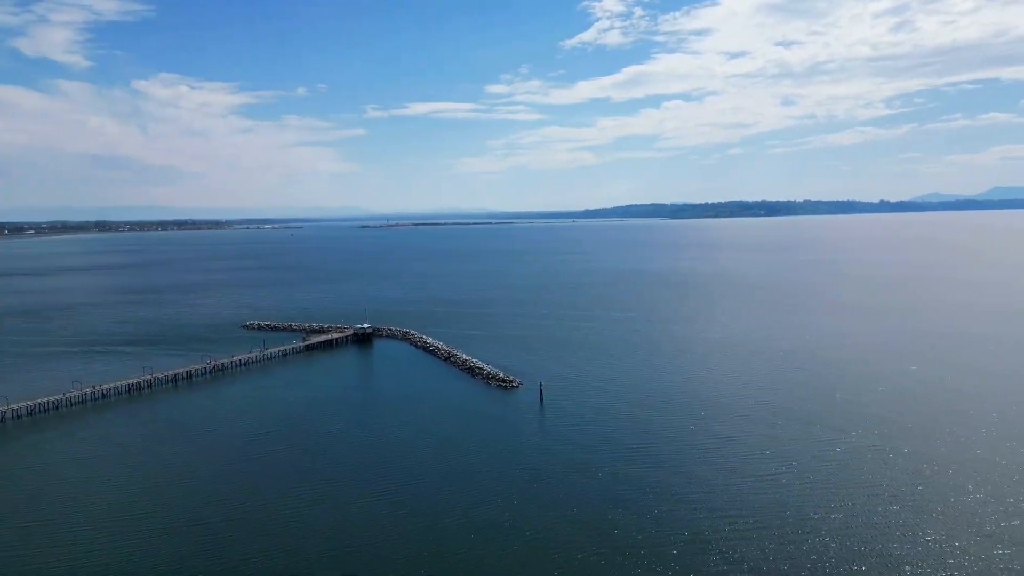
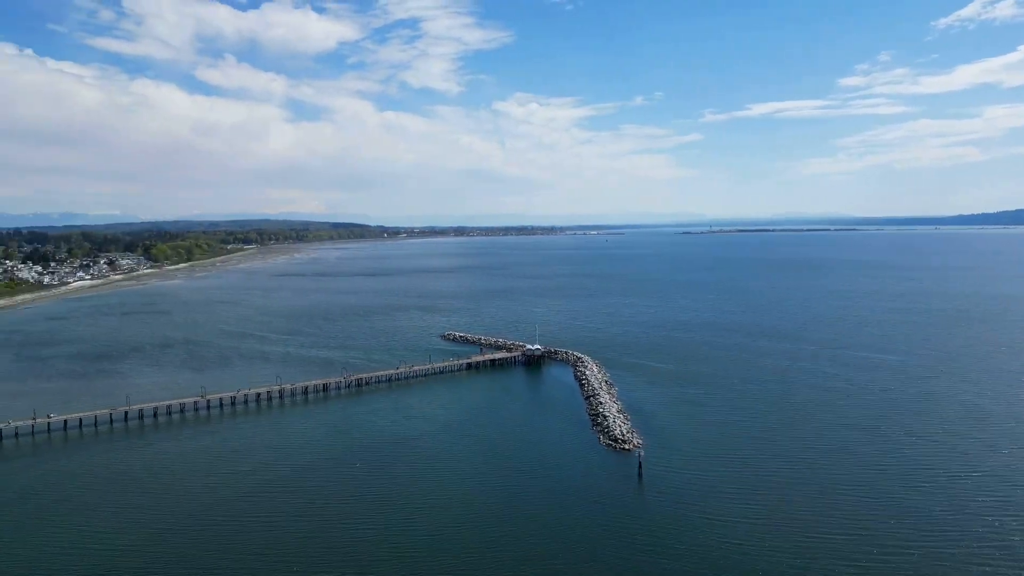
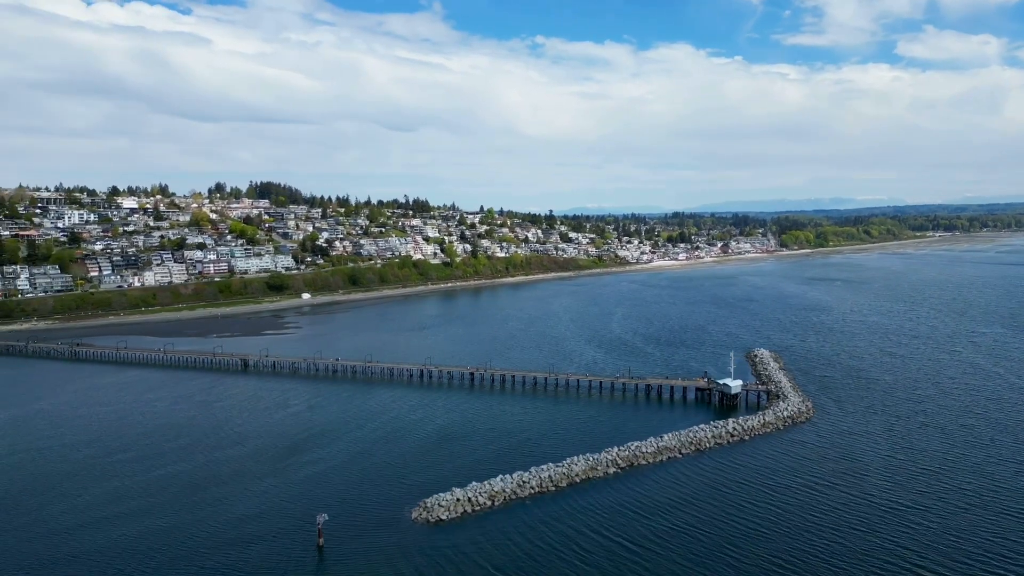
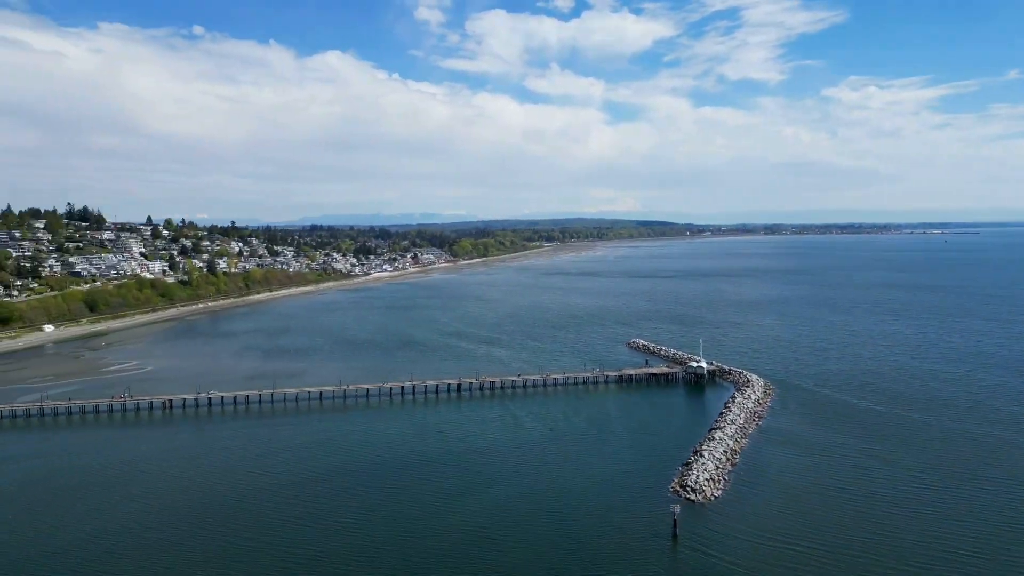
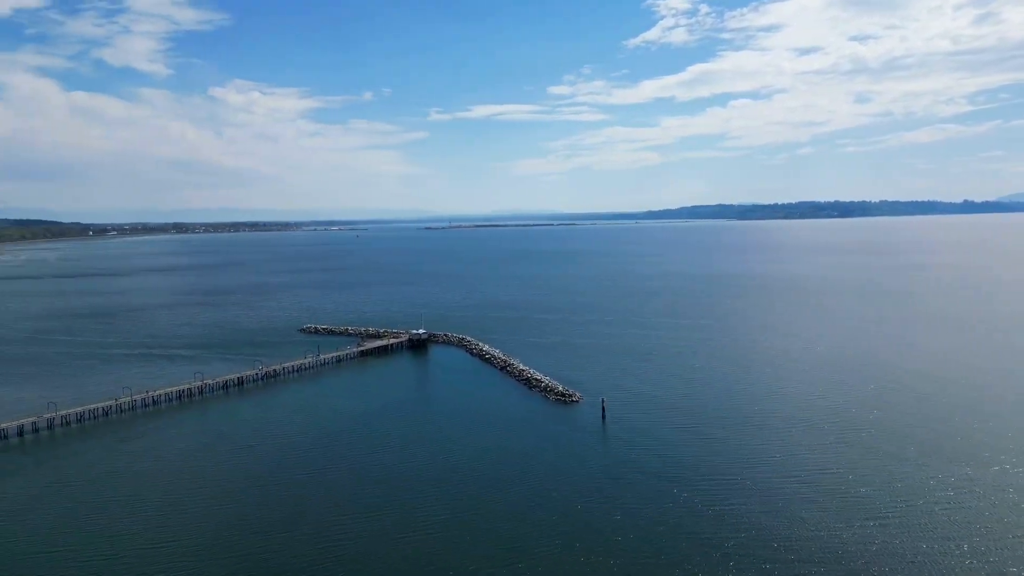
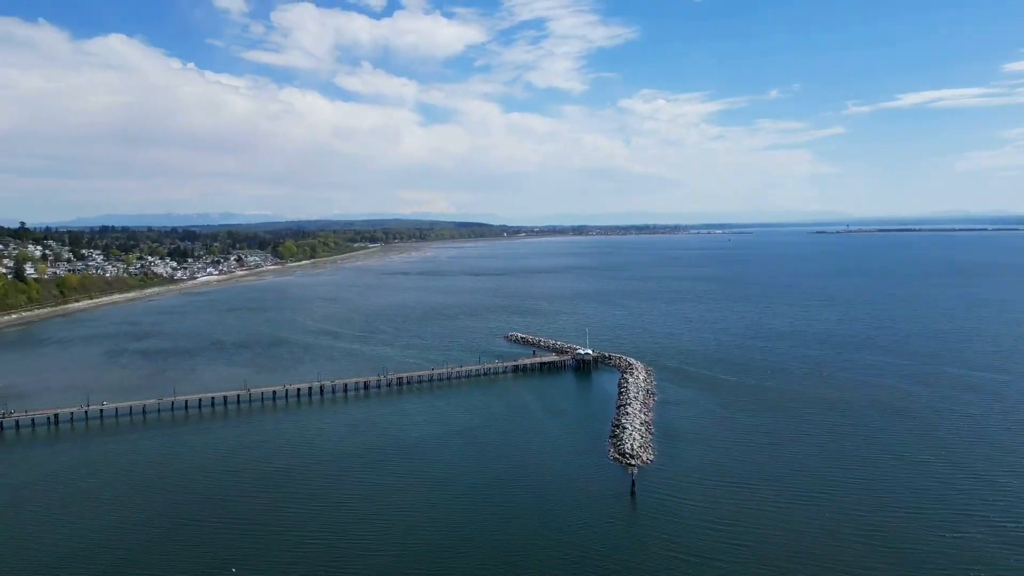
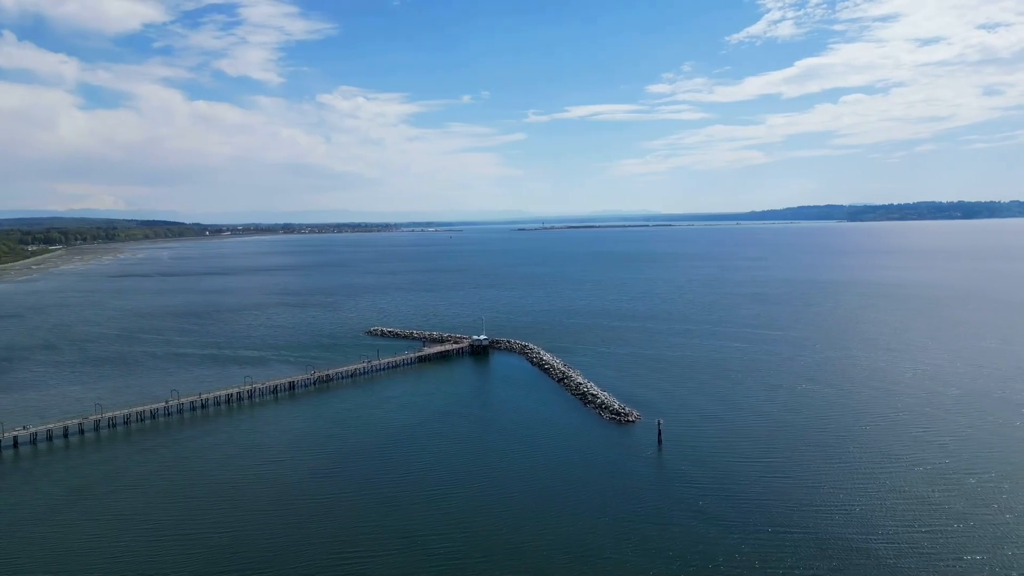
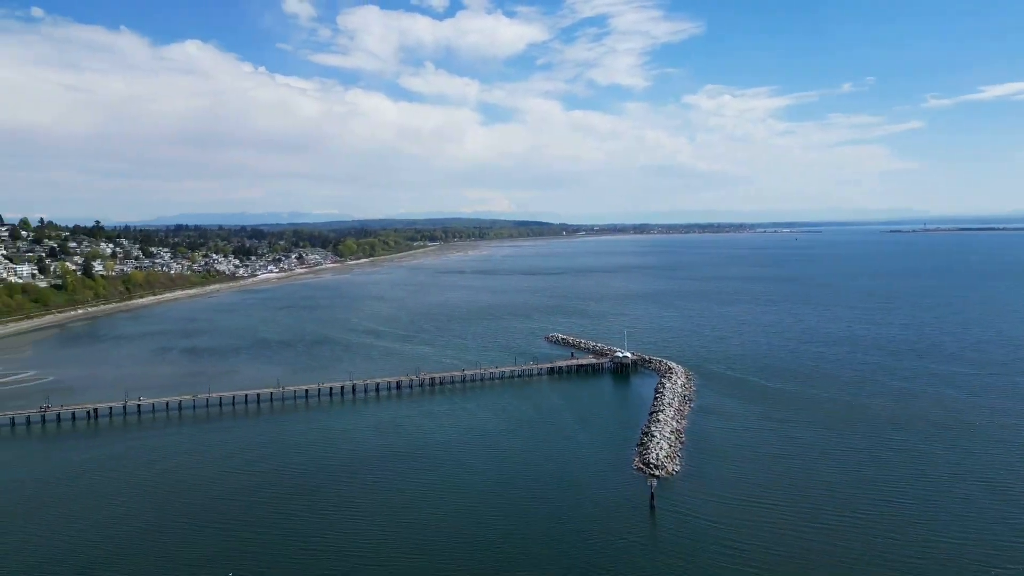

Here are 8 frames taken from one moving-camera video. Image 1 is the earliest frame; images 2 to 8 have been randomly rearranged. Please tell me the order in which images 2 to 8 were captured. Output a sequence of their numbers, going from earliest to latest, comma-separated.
5, 7, 2, 6, 8, 4, 3
